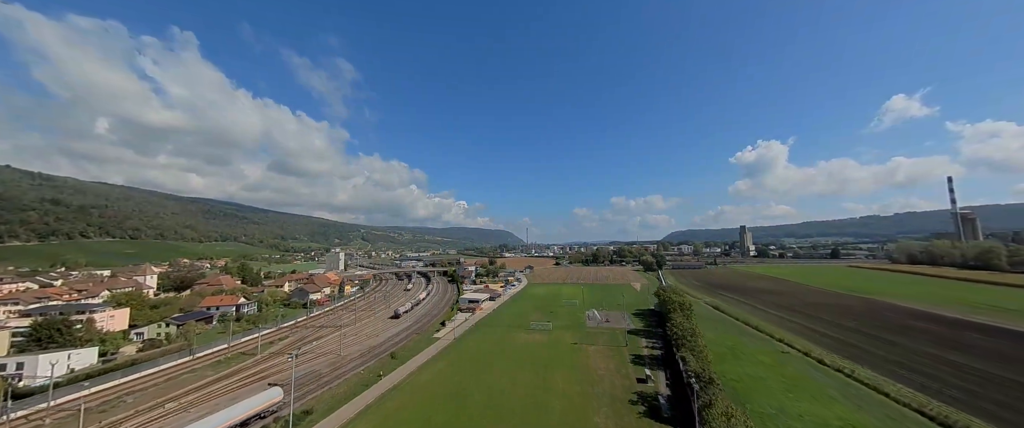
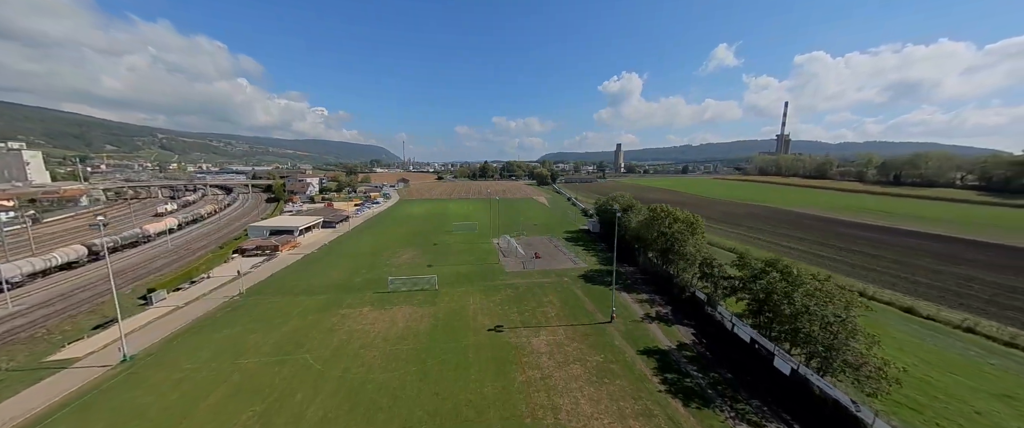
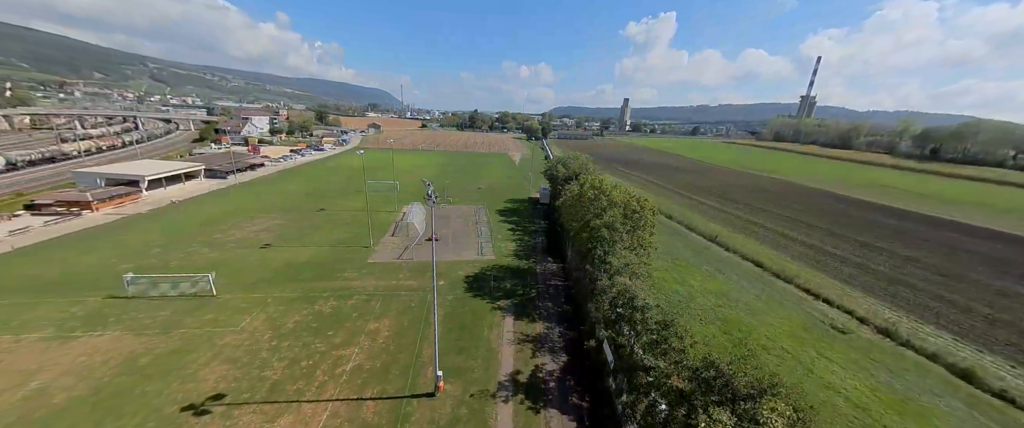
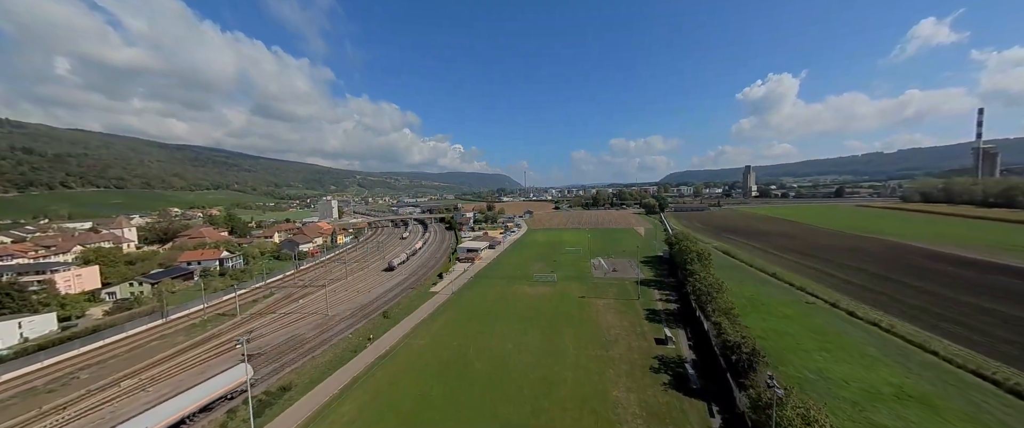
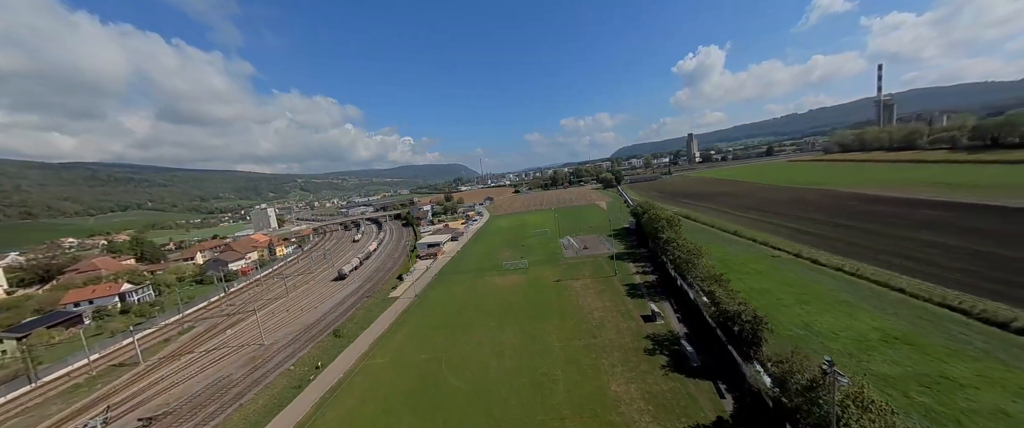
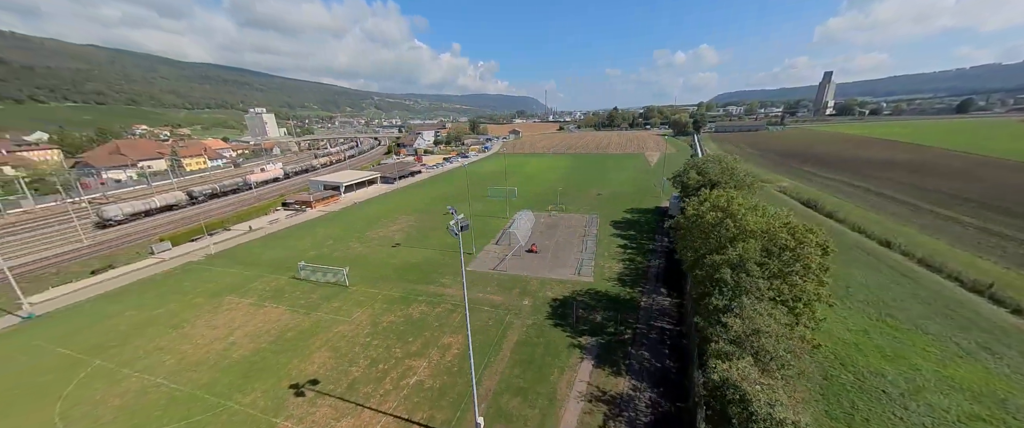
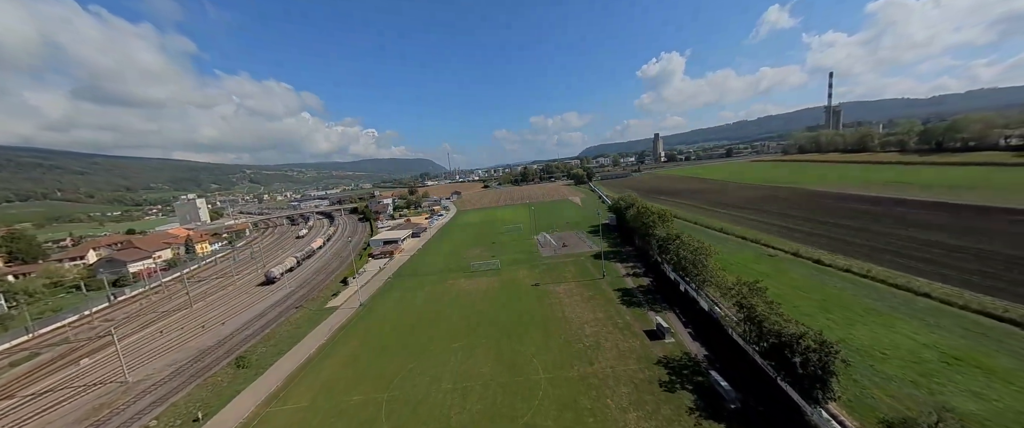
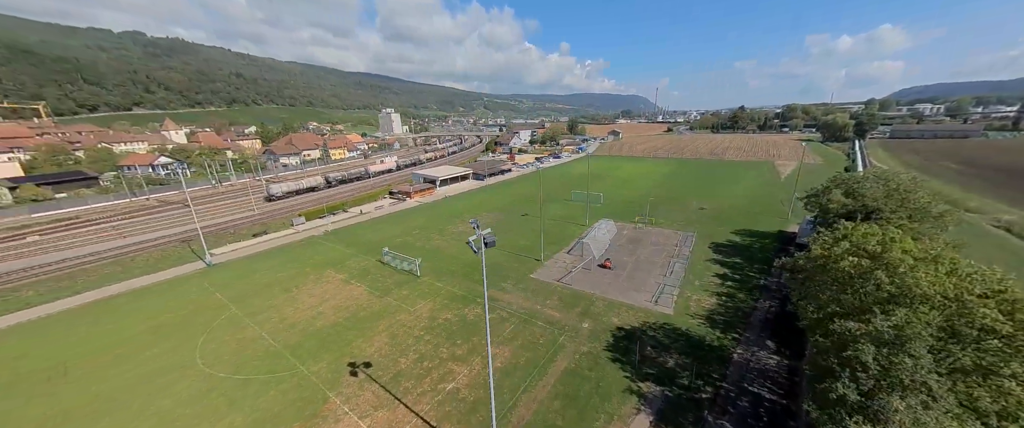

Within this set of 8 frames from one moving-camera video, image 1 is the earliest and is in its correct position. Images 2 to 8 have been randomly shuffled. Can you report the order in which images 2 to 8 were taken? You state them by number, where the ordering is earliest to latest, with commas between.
4, 5, 7, 2, 3, 6, 8
